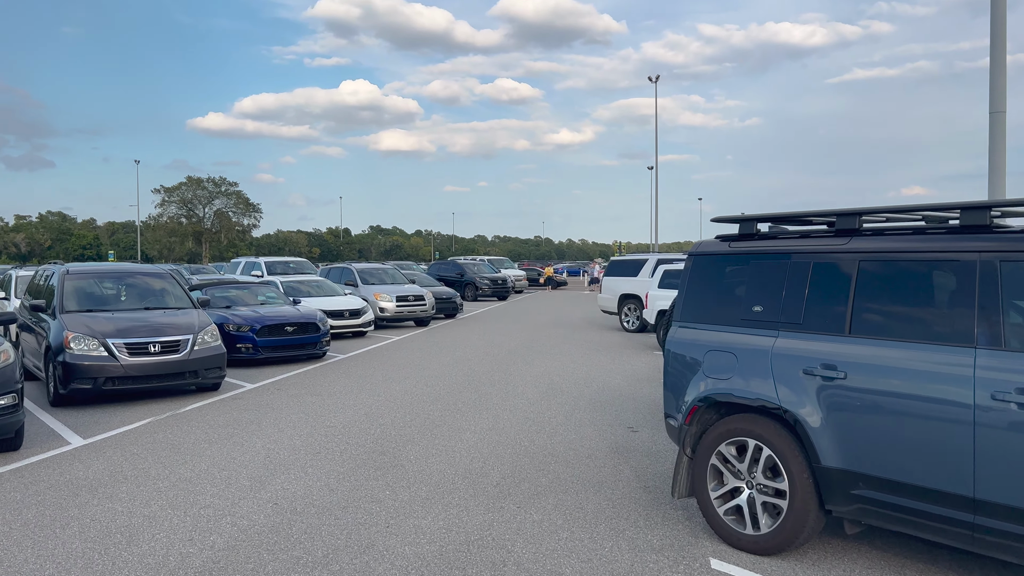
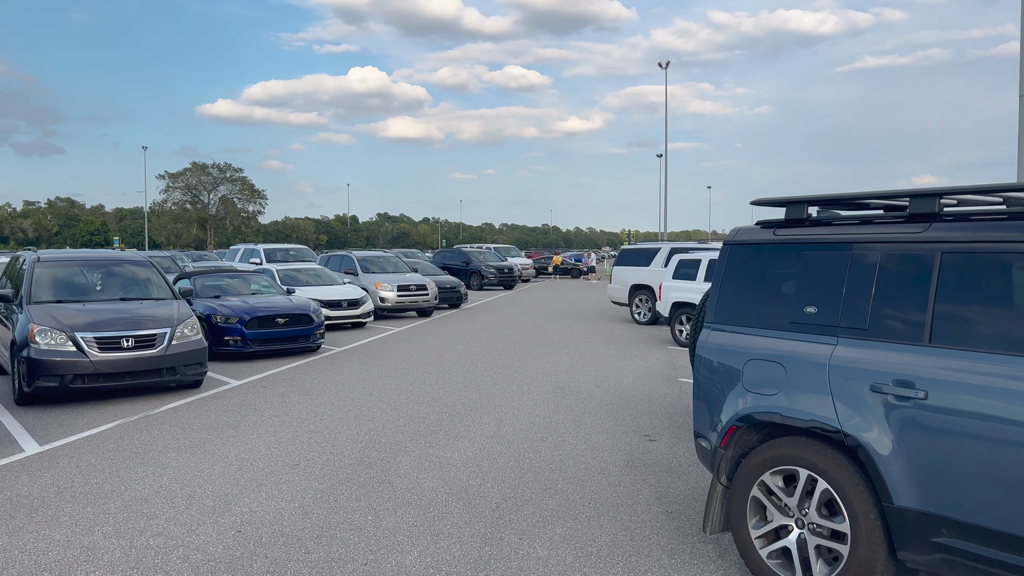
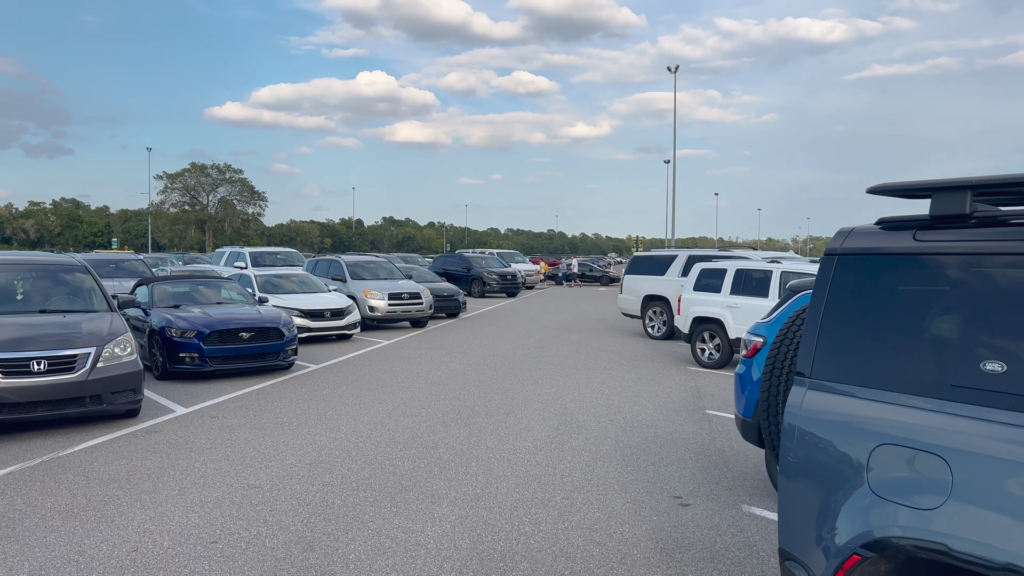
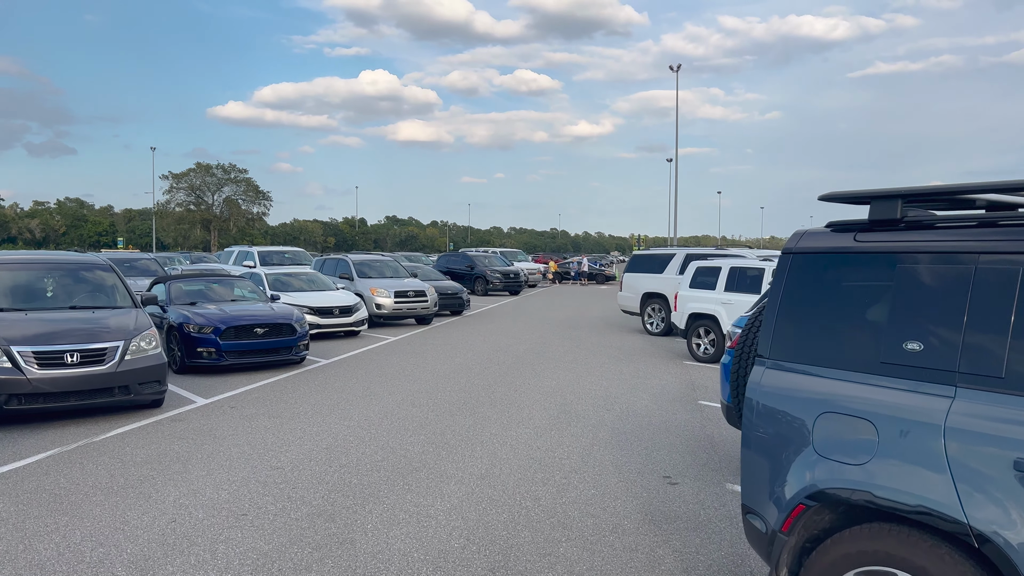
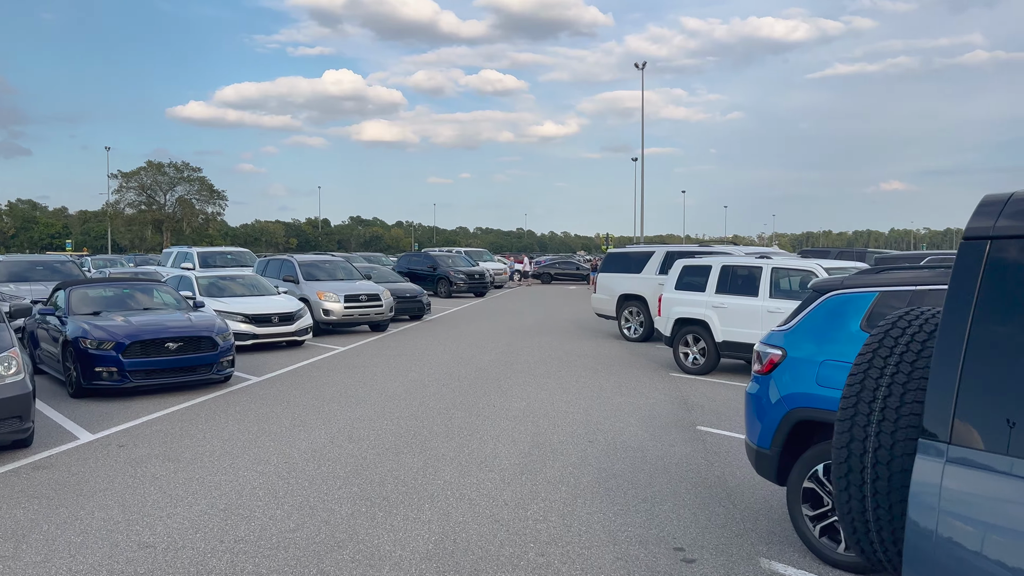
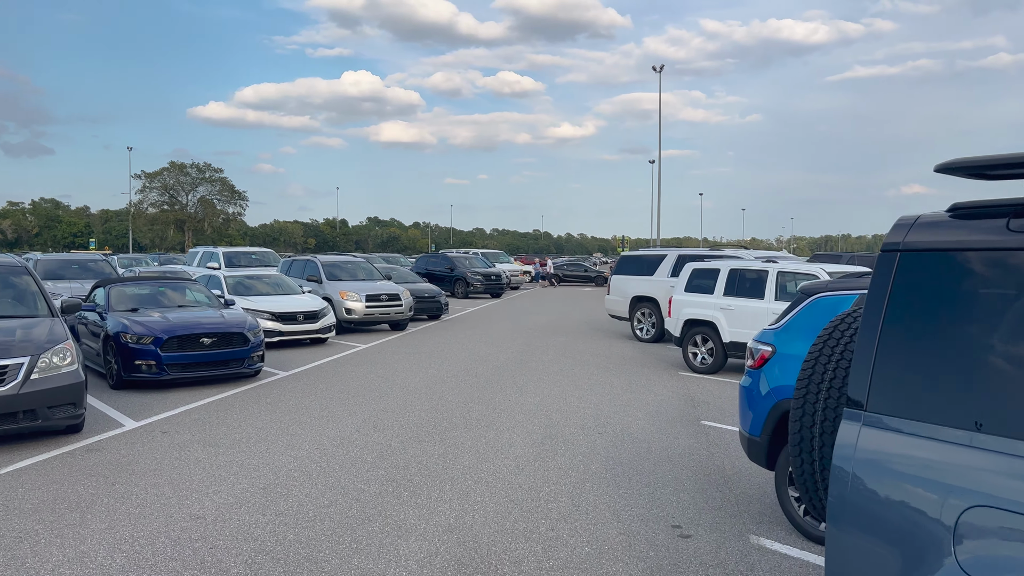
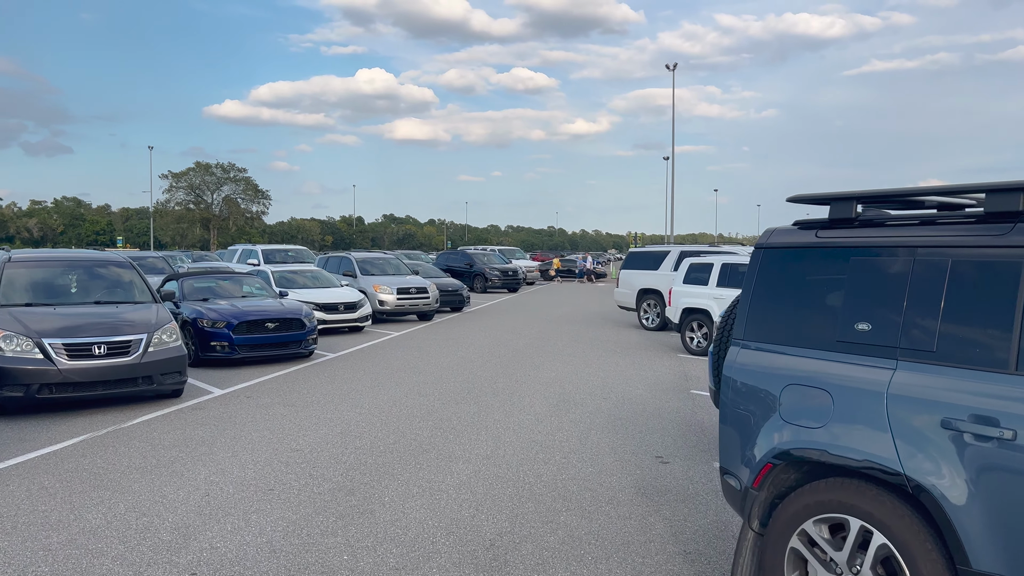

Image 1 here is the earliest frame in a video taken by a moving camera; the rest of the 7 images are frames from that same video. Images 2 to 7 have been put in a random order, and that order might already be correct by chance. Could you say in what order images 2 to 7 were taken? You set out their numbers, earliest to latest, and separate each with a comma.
2, 7, 4, 3, 6, 5
